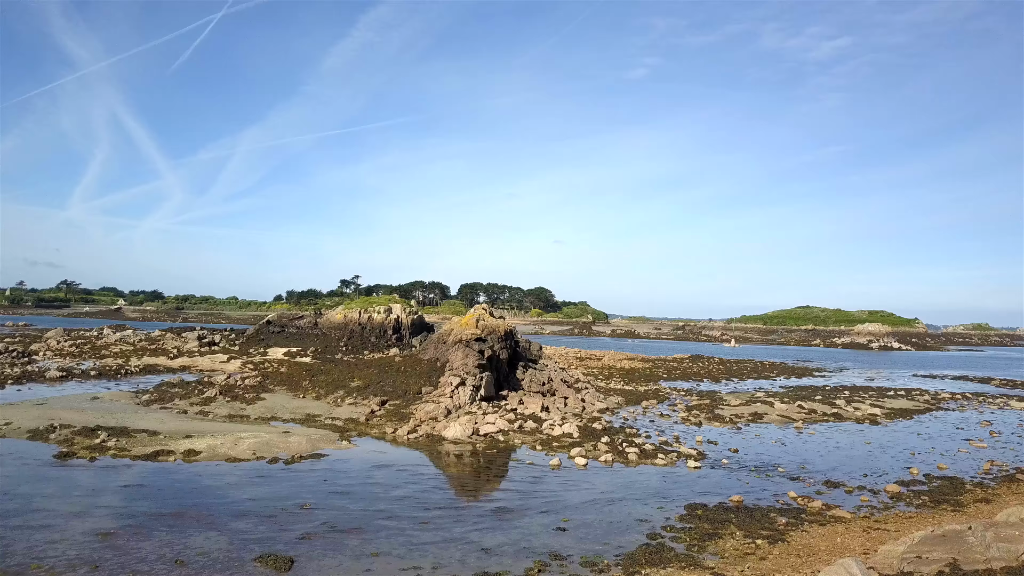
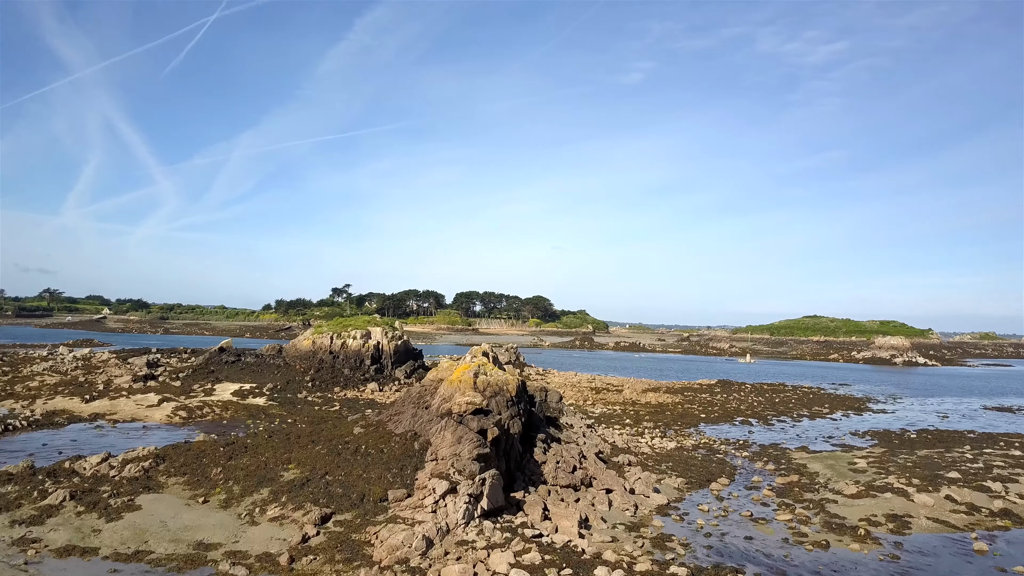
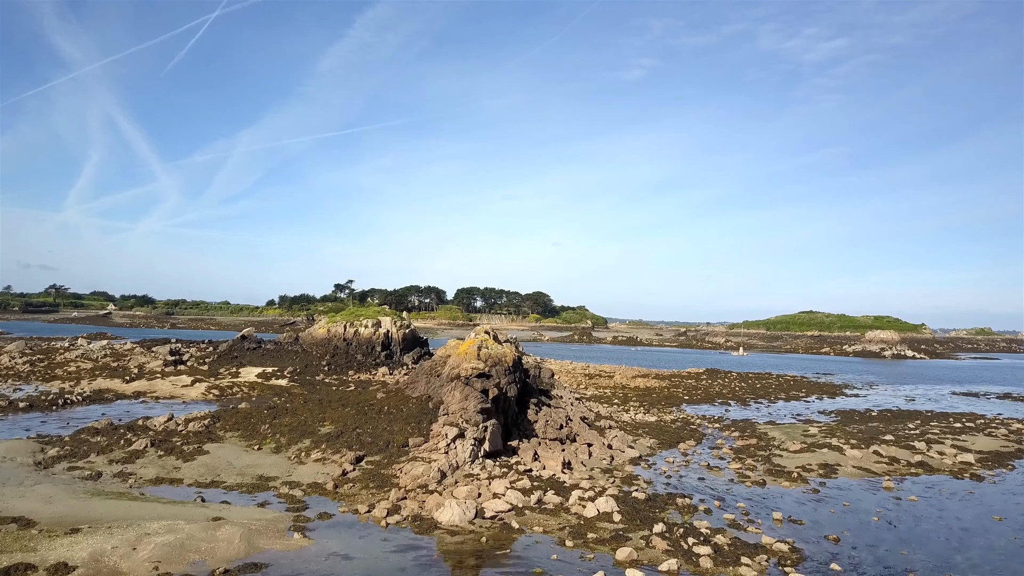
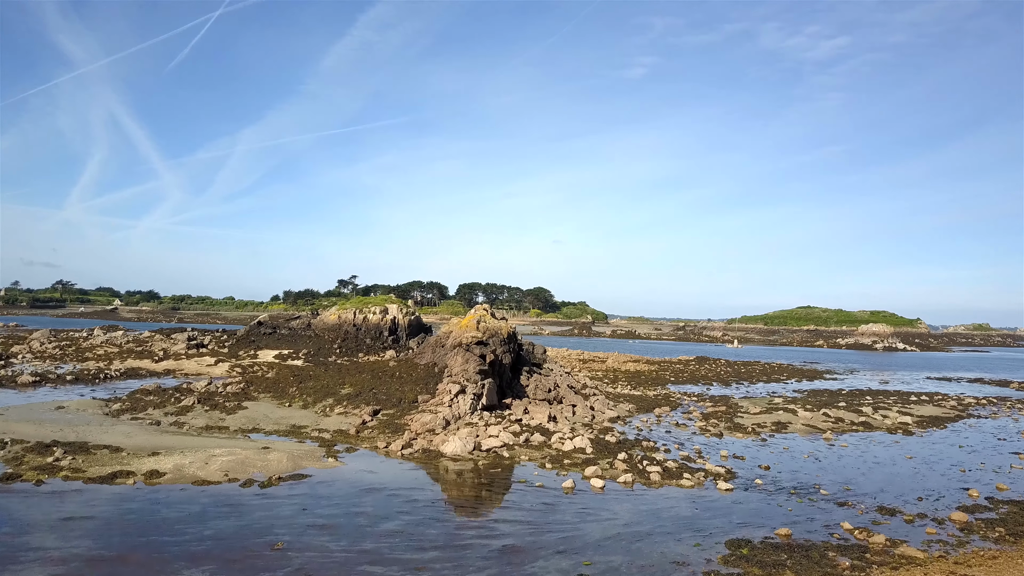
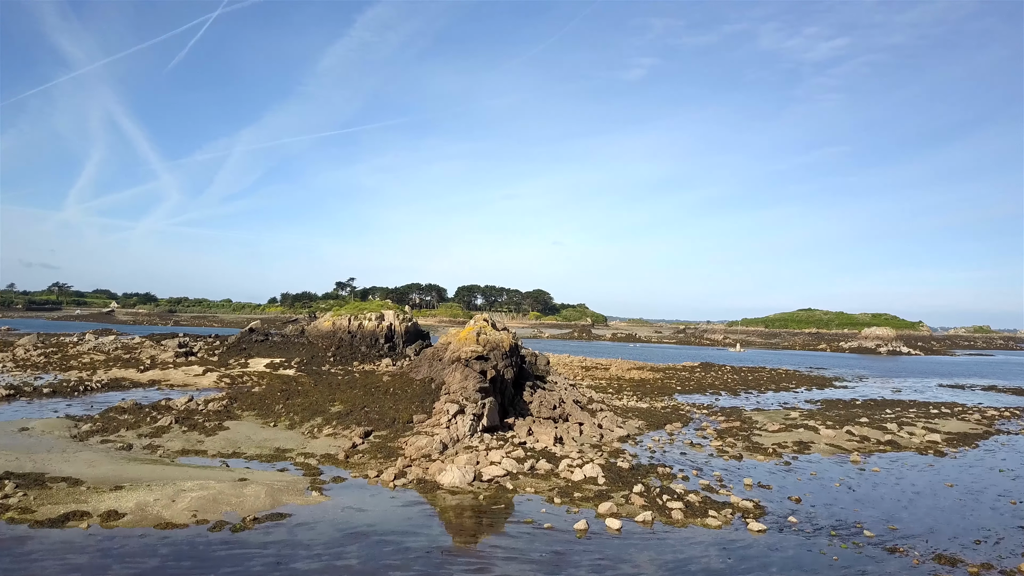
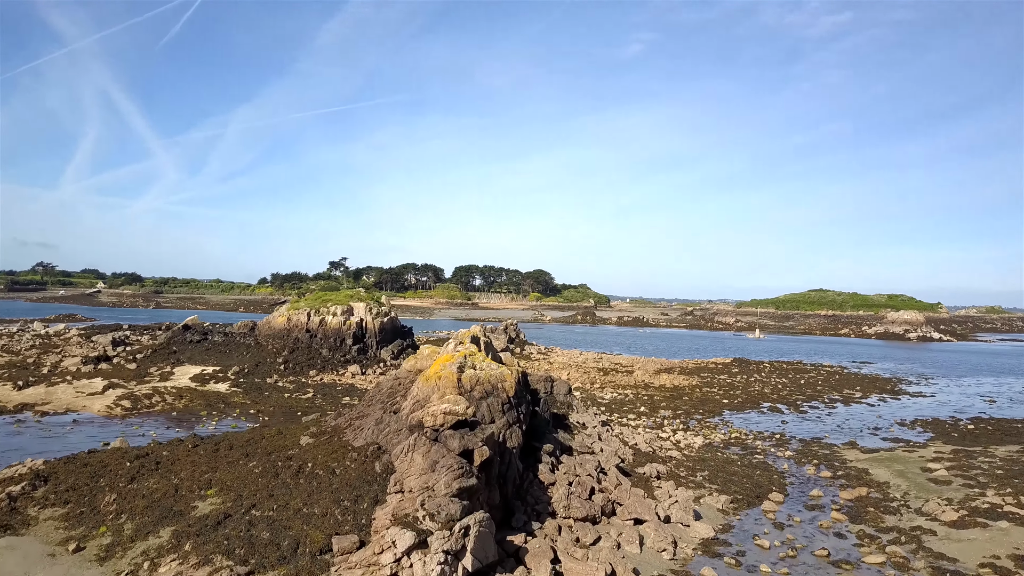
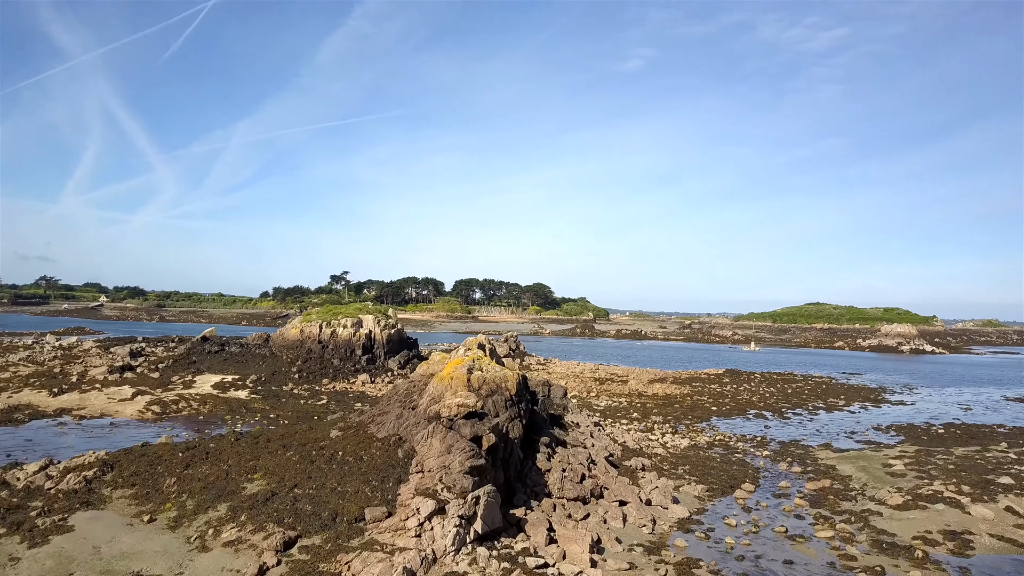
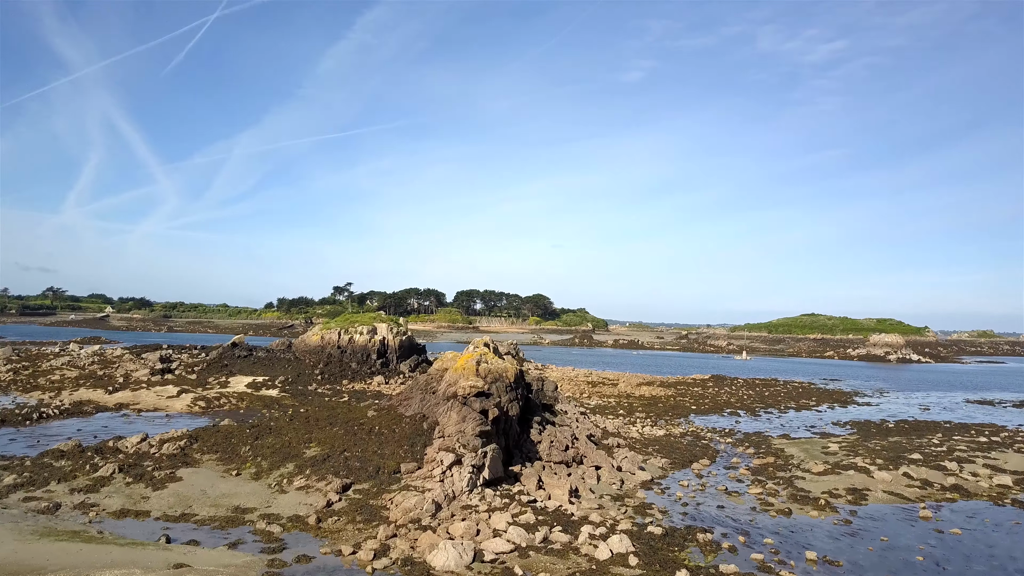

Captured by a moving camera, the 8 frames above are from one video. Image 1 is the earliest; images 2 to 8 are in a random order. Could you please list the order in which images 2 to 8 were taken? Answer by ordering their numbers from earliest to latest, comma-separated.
4, 5, 3, 8, 2, 7, 6
